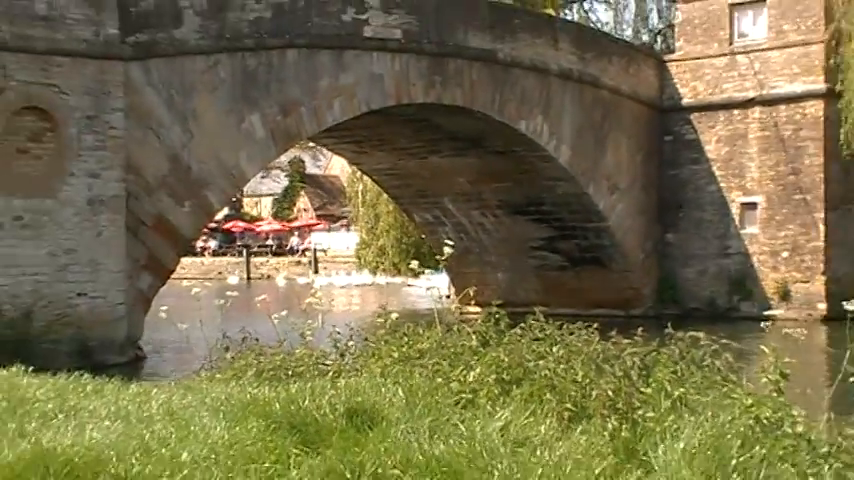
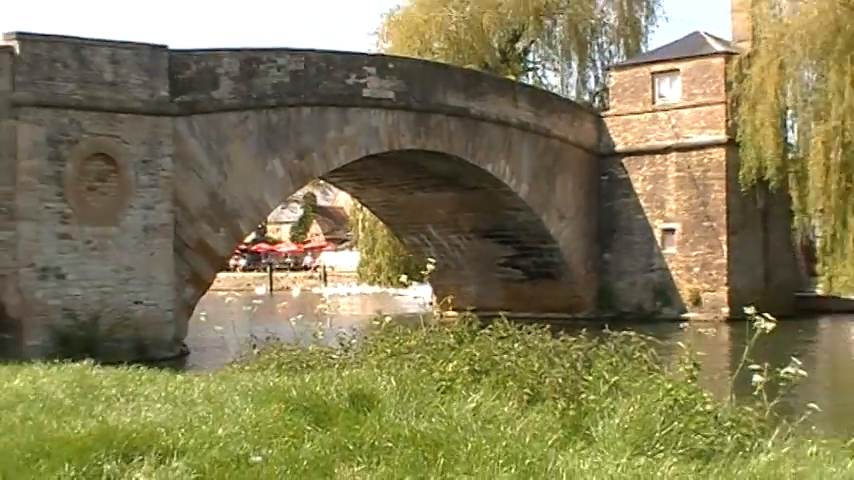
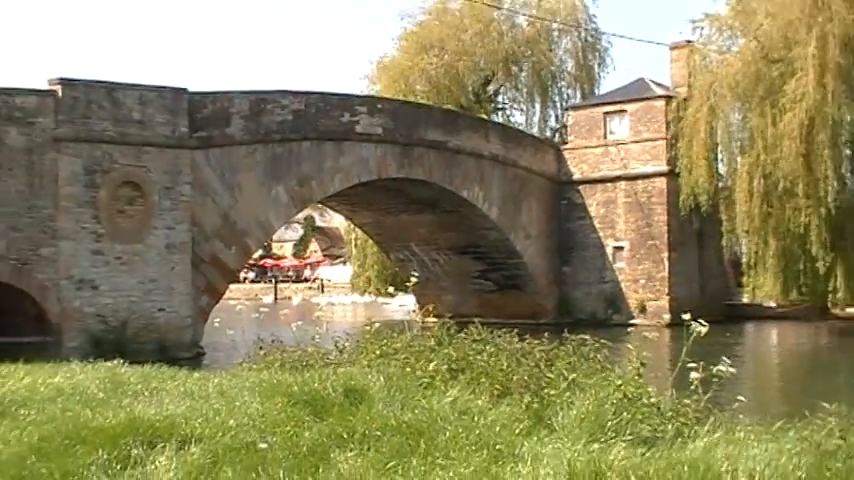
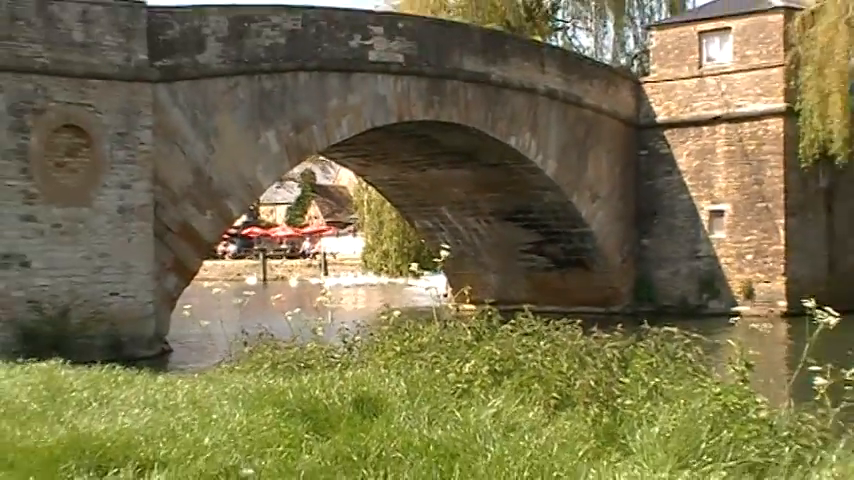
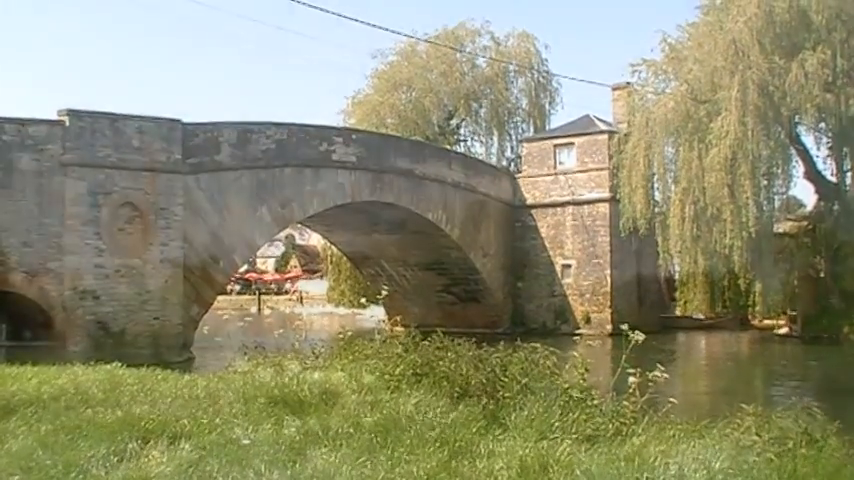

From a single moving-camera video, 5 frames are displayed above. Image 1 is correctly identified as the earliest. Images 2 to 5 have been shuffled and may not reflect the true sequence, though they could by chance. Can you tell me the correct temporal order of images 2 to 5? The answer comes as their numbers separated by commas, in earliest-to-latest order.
4, 2, 3, 5
